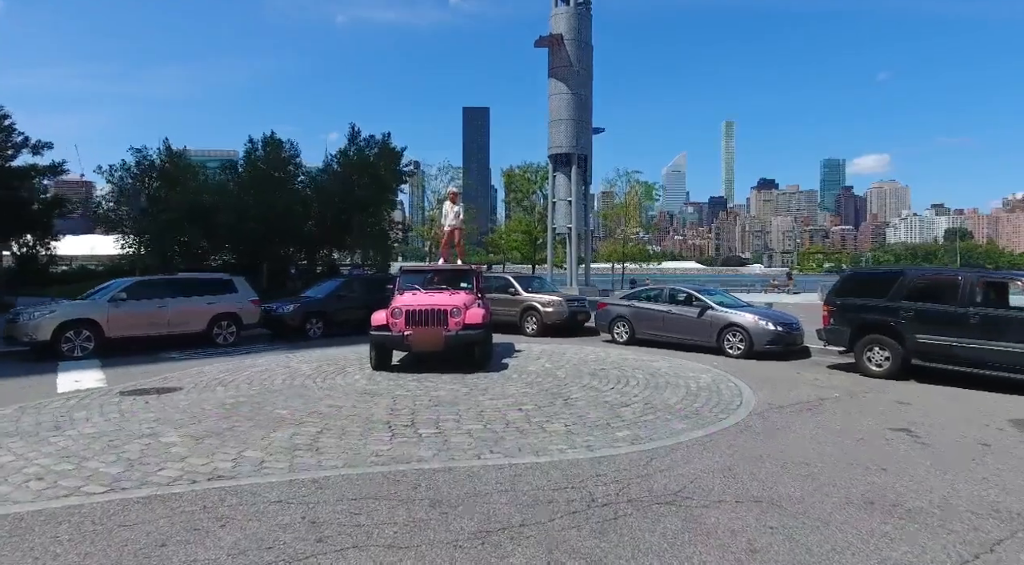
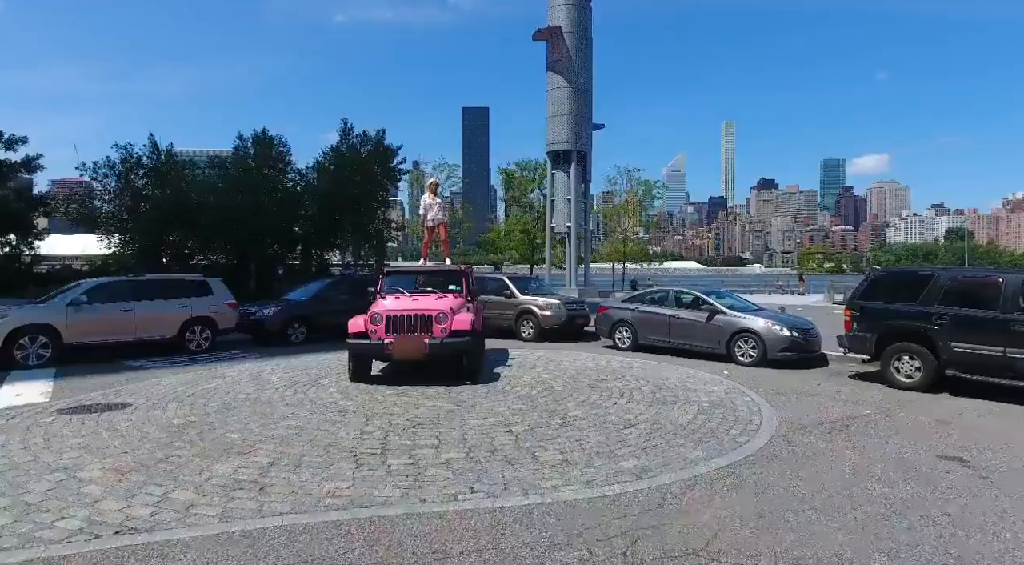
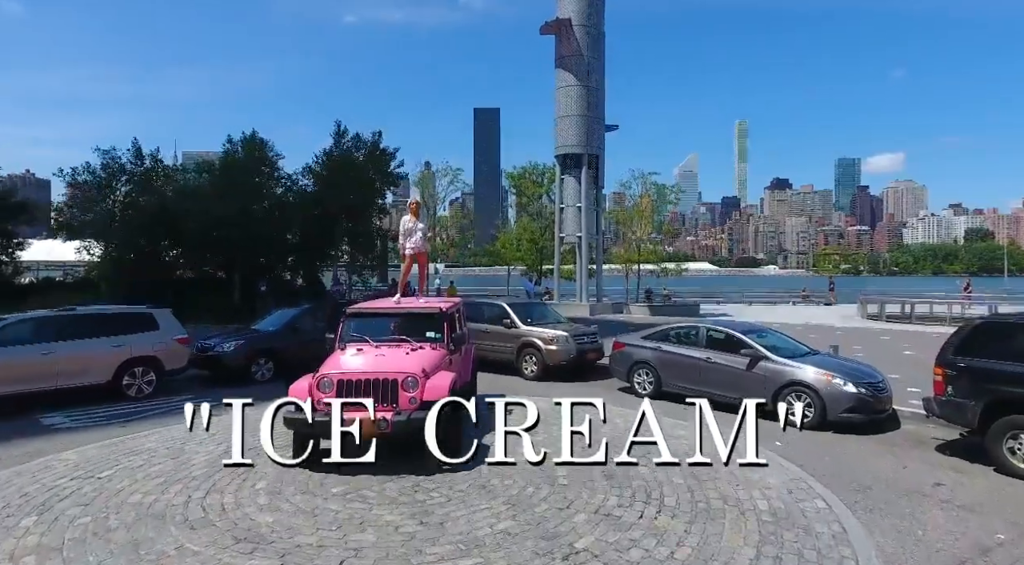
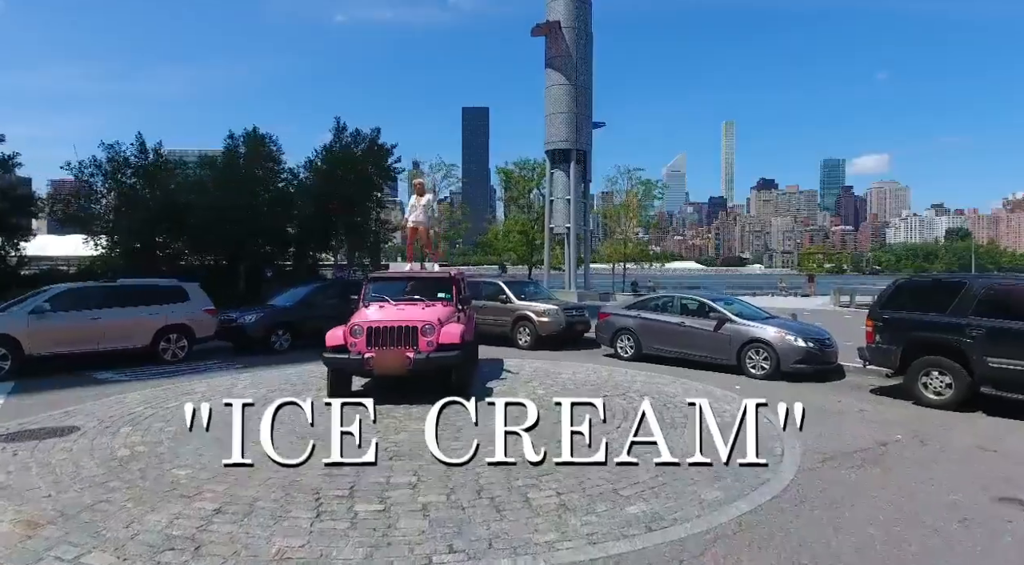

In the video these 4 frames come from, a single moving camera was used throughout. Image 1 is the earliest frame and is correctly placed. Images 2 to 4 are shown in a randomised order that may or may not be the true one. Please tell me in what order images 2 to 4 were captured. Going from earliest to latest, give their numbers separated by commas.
2, 4, 3
